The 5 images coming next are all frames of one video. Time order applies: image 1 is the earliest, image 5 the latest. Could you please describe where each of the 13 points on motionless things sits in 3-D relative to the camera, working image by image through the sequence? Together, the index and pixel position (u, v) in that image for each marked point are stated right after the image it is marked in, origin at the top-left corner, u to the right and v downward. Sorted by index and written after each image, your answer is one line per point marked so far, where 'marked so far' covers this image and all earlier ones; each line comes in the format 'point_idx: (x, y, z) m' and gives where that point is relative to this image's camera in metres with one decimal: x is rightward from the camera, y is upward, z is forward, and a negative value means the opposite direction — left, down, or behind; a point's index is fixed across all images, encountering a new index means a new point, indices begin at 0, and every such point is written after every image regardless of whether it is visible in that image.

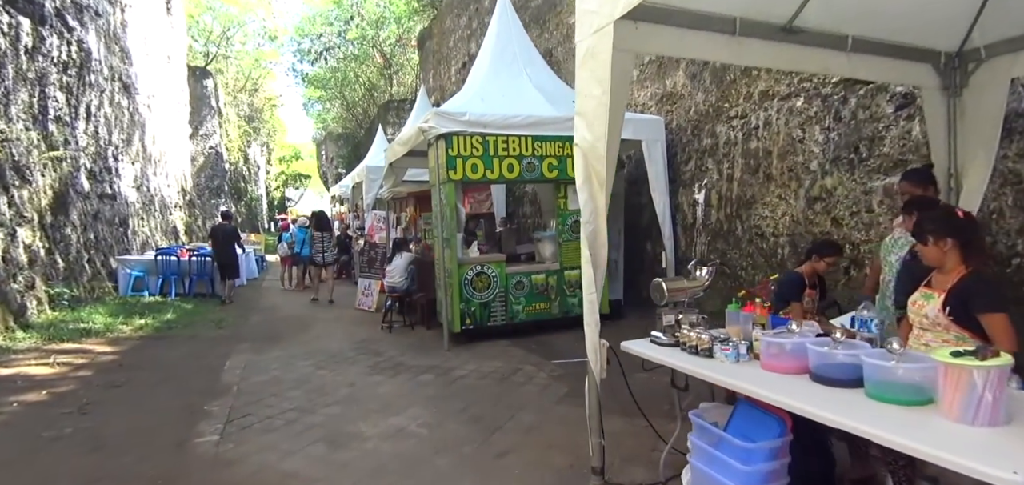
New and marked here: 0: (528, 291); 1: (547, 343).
0: (+0.2, -0.6, +6.5) m
1: (+0.4, -1.2, +6.3) m
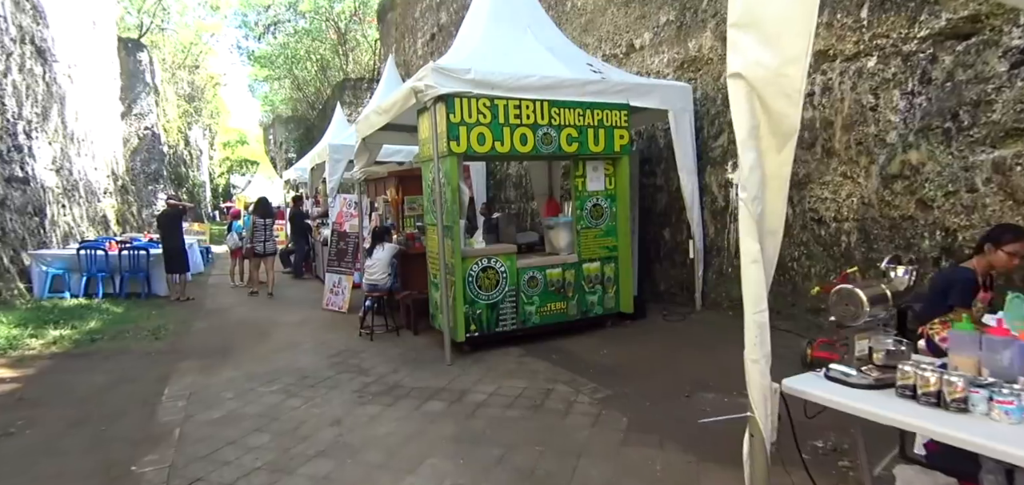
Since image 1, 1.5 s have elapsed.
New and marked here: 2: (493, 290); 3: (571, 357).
0: (+0.3, -0.5, +5.4) m
1: (+0.5, -1.0, +5.2) m
2: (-0.2, -0.5, +5.1) m
3: (+0.5, -1.1, +5.0) m
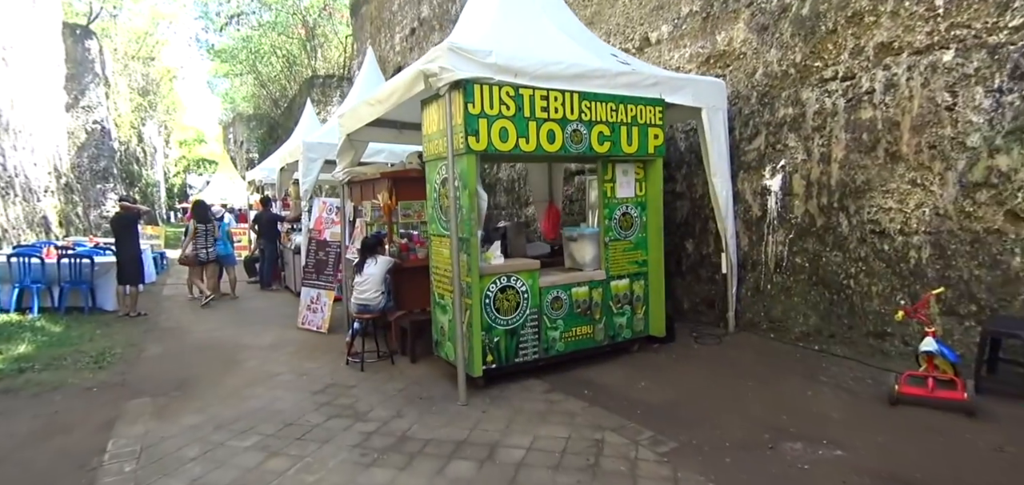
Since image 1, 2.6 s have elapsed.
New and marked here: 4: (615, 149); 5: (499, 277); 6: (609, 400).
0: (+0.5, -0.6, +4.6) m
1: (+0.7, -1.2, +4.5) m
2: (0.0, -0.6, +4.4) m
3: (+0.7, -1.2, +4.2) m
4: (+0.9, +0.8, +4.7) m
5: (-0.1, -0.3, +4.3) m
6: (+0.7, -1.2, +4.1) m
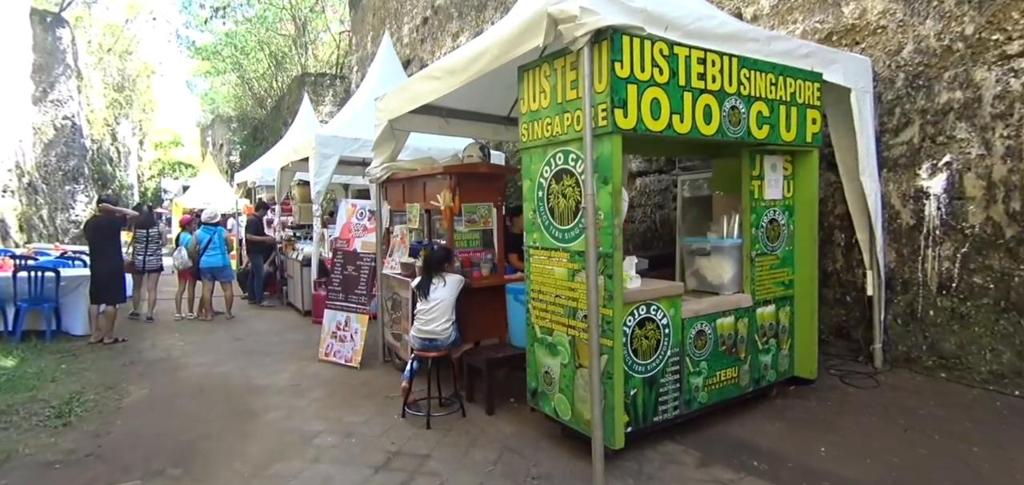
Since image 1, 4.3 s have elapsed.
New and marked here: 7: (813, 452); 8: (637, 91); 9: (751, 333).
0: (+1.3, -0.7, +3.5) m
1: (+1.5, -1.3, +3.3) m
2: (+0.8, -0.7, +3.2) m
3: (+1.6, -1.3, +3.1) m
4: (+1.7, +0.7, +3.6) m
5: (+0.7, -0.4, +3.1) m
6: (+1.6, -1.3, +2.9) m
7: (+1.8, -1.3, +3.3) m
8: (+0.7, +0.8, +2.9) m
9: (+1.7, -0.6, +3.7) m
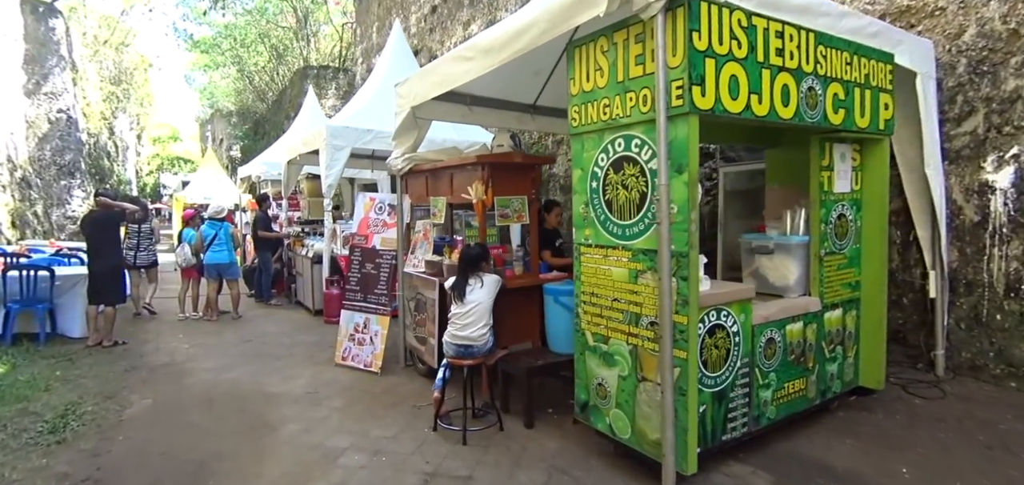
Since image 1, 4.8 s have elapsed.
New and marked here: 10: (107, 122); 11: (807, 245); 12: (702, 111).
0: (+1.6, -0.7, +3.1) m
1: (+1.8, -1.2, +3.0) m
2: (+1.1, -0.6, +2.8) m
3: (+1.8, -1.3, +2.7) m
4: (+2.0, +0.7, +3.2) m
5: (+1.0, -0.3, +2.7) m
6: (+1.8, -1.3, +2.6) m
7: (+2.1, -1.3, +2.9) m
8: (+0.9, +0.8, +2.5) m
9: (+1.9, -0.6, +3.4) m
10: (-14.9, +4.4, +20.0) m
11: (+1.9, 0.0, +3.4) m
12: (+0.9, +0.6, +2.5) m
